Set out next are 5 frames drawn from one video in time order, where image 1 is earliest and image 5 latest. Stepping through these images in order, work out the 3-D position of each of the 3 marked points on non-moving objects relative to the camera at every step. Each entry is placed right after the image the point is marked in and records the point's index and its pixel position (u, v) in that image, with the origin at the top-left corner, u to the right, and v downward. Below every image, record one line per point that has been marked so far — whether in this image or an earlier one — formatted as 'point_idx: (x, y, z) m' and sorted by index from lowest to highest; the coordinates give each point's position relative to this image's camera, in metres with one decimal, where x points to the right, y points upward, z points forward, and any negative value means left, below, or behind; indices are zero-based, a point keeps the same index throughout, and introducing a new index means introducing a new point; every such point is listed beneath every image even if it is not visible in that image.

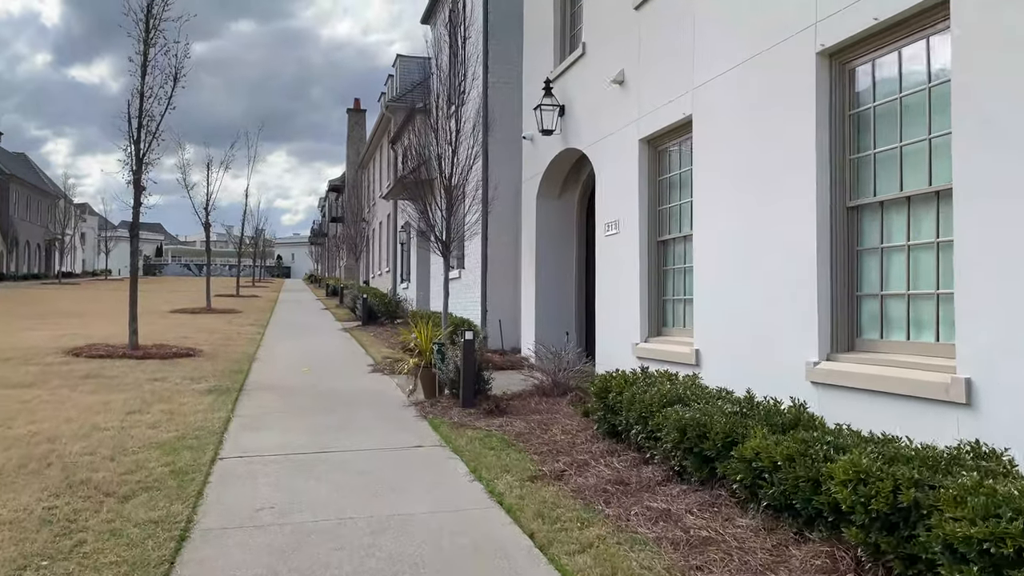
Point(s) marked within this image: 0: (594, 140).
0: (+1.0, +1.7, +9.6) m
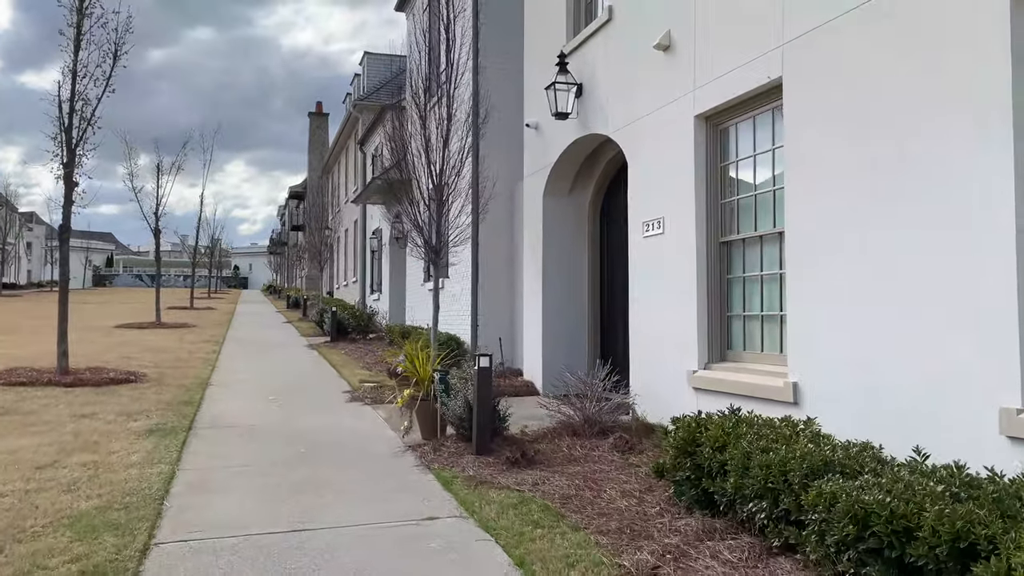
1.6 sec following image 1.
0: (+1.1, +1.6, +7.9) m
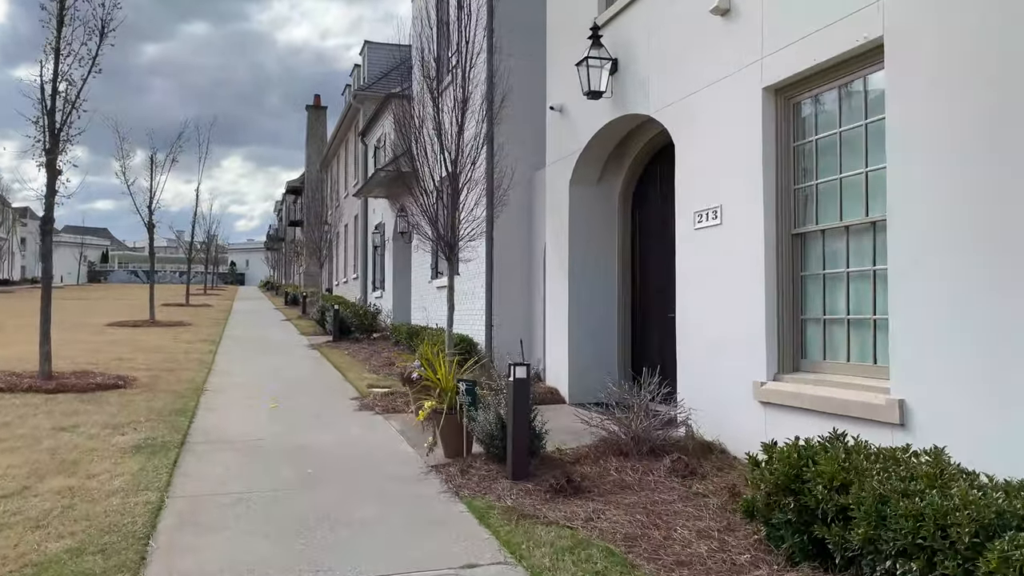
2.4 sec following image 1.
0: (+1.4, +1.6, +7.0) m
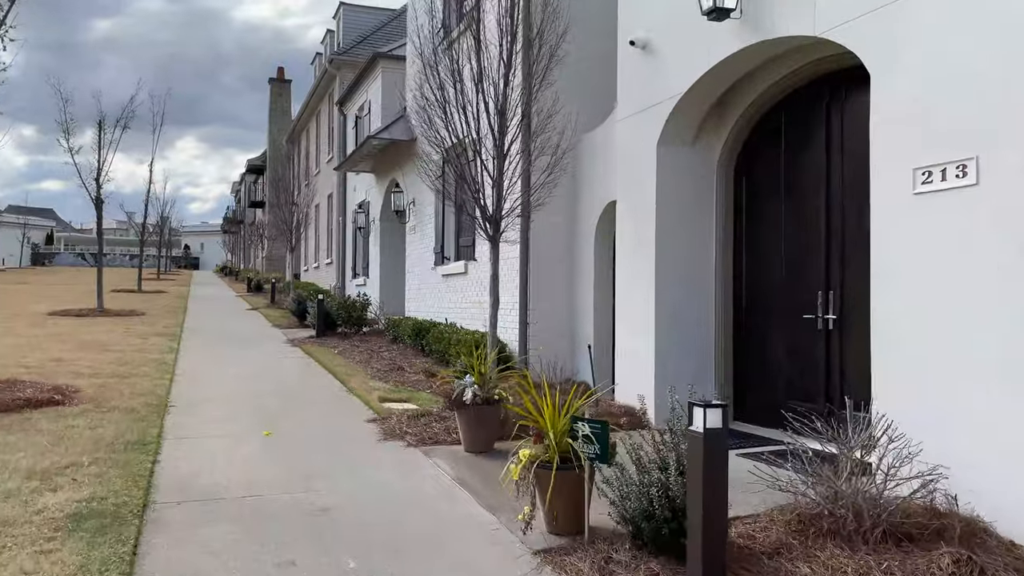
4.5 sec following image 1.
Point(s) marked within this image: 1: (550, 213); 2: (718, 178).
0: (+2.2, +1.7, +4.9) m
1: (+0.4, +0.9, +9.3) m
2: (+1.9, +1.0, +7.3) m
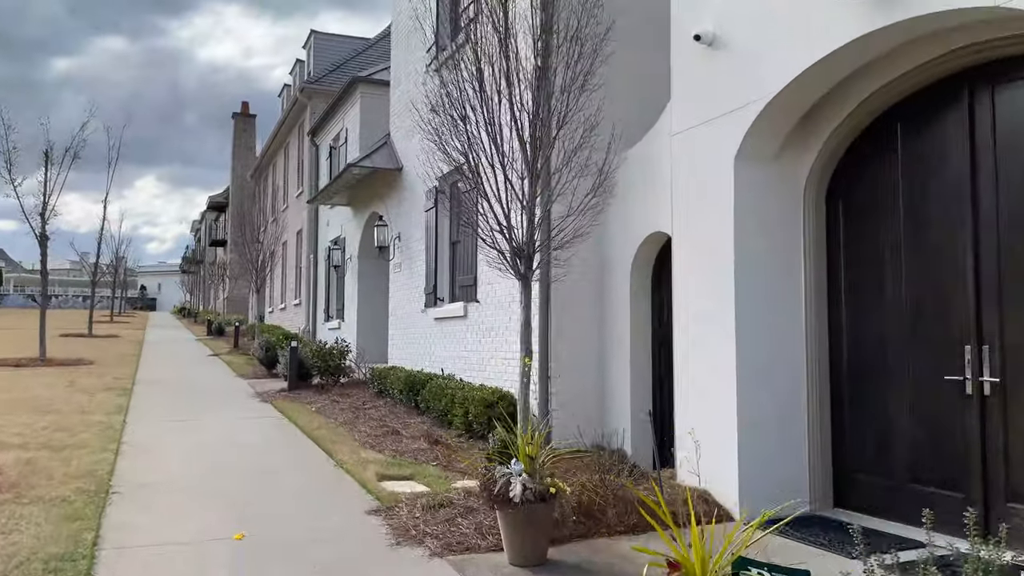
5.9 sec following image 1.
0: (+2.6, +1.4, +3.5) m
1: (+0.6, +0.4, +7.8) m
2: (+2.1, +0.6, +5.9) m
